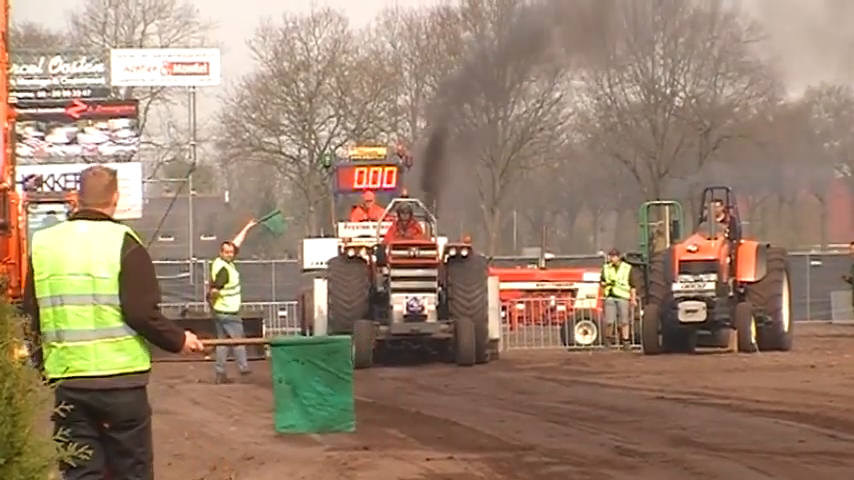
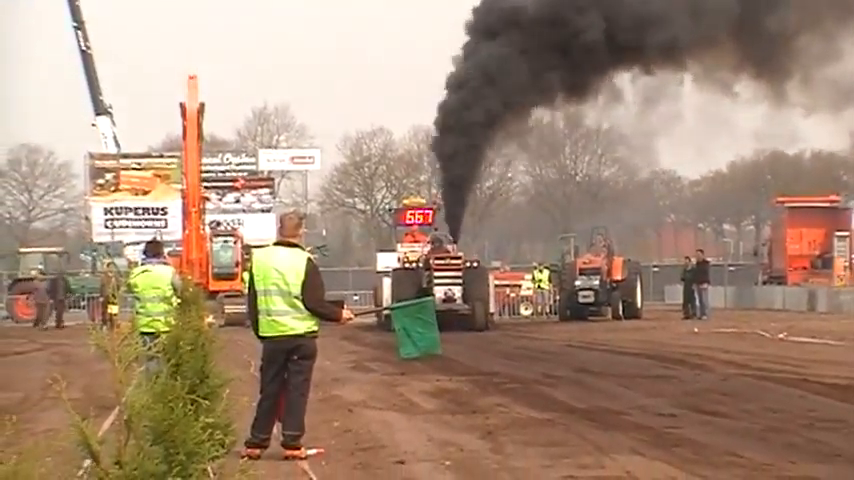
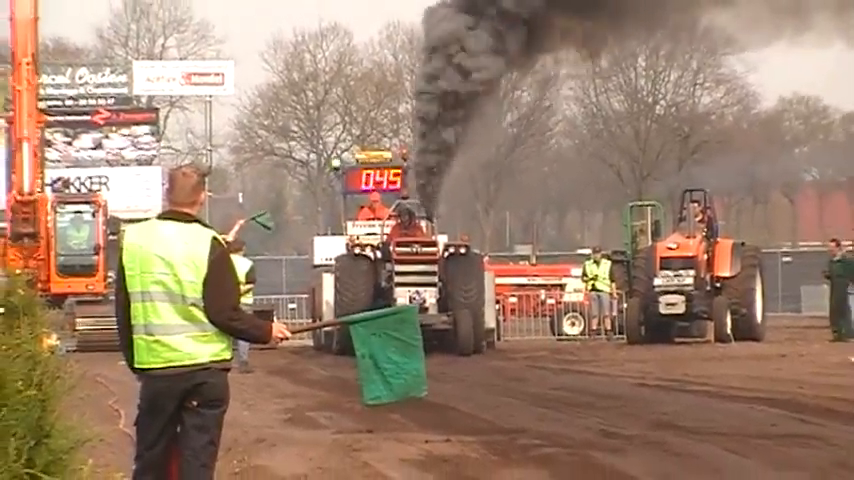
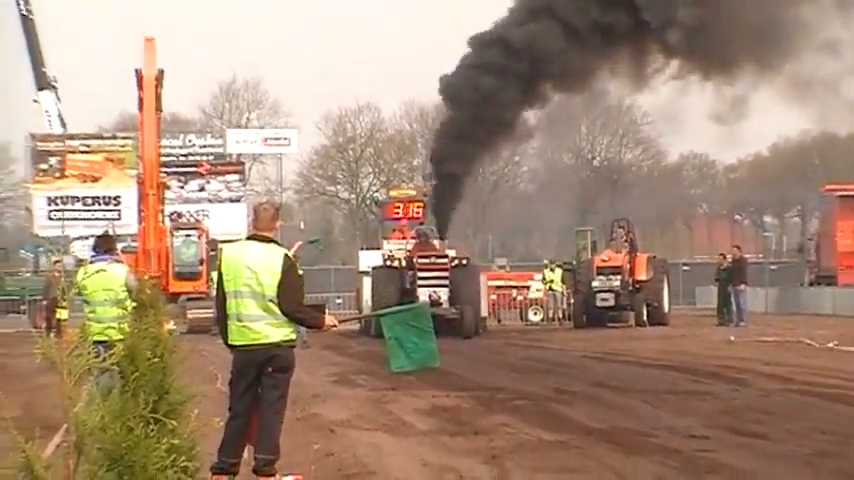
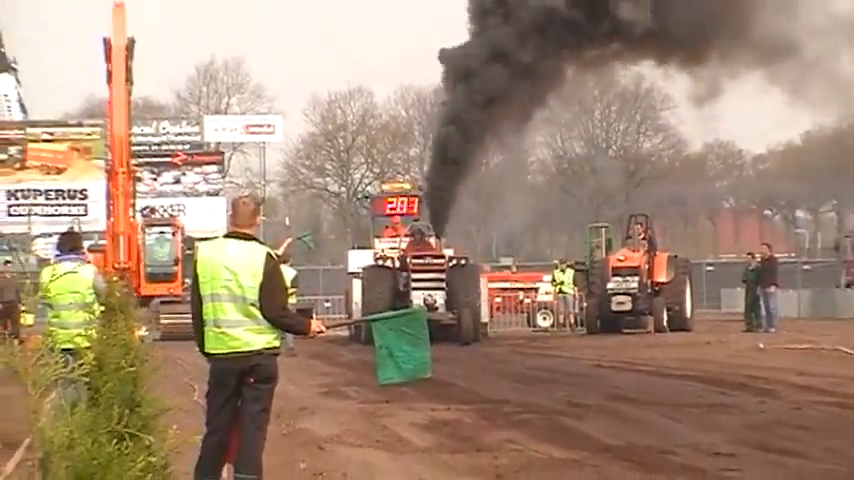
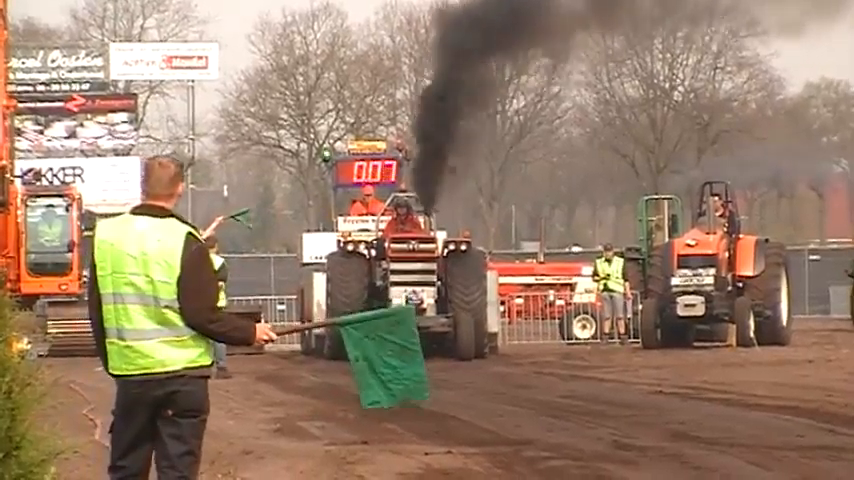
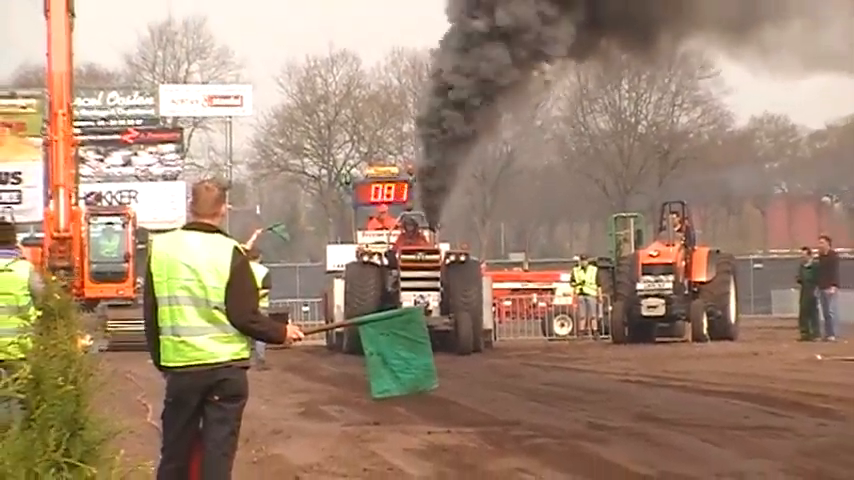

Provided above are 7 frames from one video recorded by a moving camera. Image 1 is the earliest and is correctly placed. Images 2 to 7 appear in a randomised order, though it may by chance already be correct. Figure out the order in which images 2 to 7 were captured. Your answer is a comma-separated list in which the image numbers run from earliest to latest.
6, 3, 7, 5, 4, 2
